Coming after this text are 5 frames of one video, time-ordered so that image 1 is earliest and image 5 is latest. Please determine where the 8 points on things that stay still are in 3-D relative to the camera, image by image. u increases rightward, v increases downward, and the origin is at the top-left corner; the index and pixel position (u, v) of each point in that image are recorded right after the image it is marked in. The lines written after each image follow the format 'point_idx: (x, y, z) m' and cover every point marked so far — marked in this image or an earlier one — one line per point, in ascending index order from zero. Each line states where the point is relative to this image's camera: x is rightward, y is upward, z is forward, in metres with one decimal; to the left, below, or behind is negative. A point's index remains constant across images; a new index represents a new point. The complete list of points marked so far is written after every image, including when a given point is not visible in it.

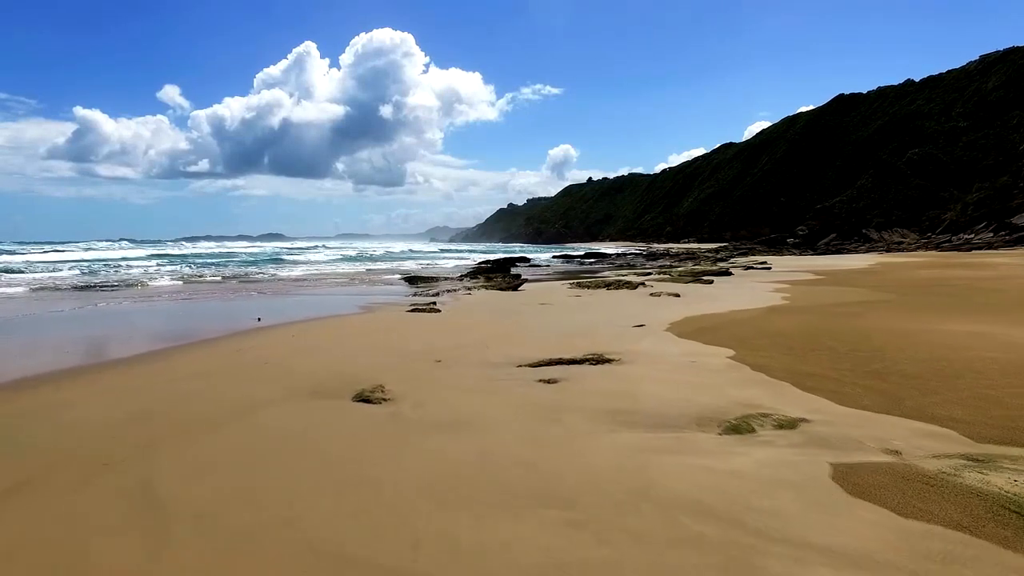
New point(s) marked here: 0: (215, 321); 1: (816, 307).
0: (-10.6, -0.9, +19.3) m
1: (+6.7, -0.4, +12.2) m
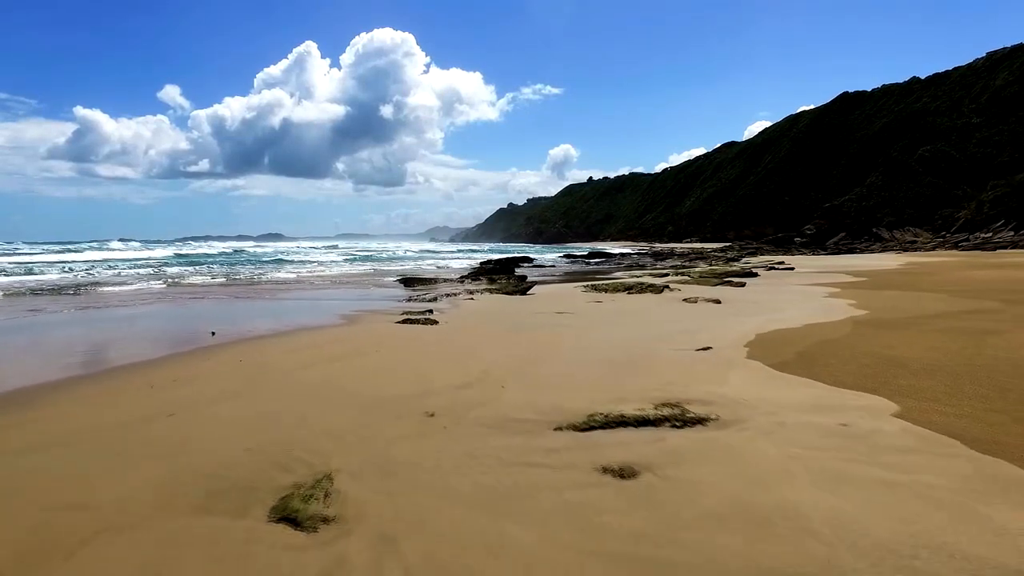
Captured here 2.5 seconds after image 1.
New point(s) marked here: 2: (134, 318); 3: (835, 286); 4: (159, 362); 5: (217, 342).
0: (-10.3, -1.0, +16.8) m
1: (+7.0, -0.6, +9.6) m
2: (-12.6, -0.9, +18.2) m
3: (+11.4, +0.1, +19.5) m
4: (-6.0, -1.2, +9.3) m
5: (-7.3, -1.3, +13.3) m
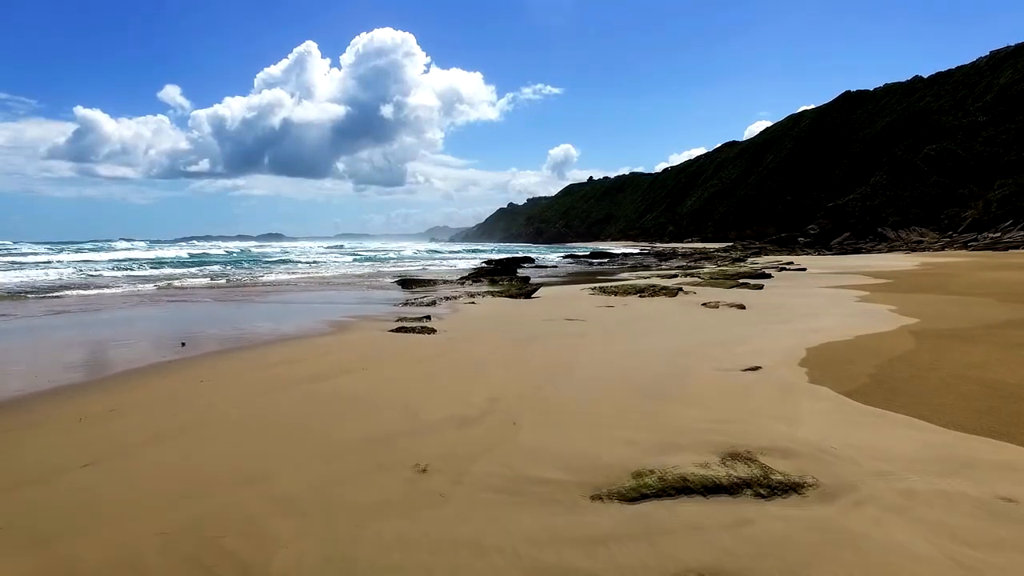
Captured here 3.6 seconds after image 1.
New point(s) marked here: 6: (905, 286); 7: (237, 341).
0: (-10.1, -1.1, +15.6) m
1: (+7.1, -0.6, +8.5) m
2: (-12.5, -1.0, +17.0) m
3: (+11.5, 0.0, +18.3) m
4: (-5.9, -1.3, +8.1) m
5: (-7.2, -1.4, +12.1) m
6: (+13.7, +0.1, +19.1) m
7: (-6.8, -1.2, +13.4) m
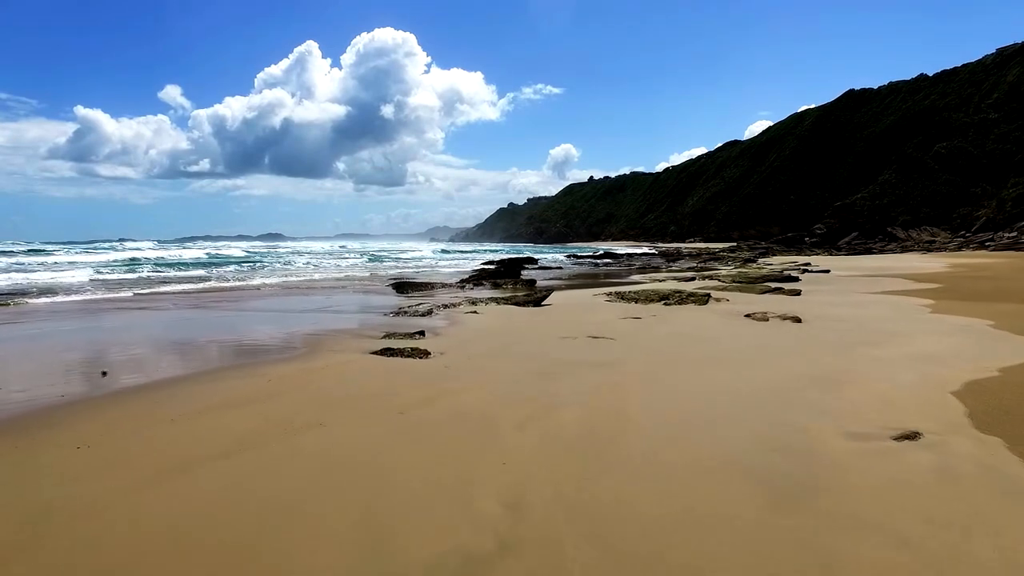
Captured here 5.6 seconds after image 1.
0: (-9.9, -1.3, +13.5) m
1: (+7.3, -0.8, +6.3) m
2: (-12.3, -1.2, +14.8) m
3: (+11.7, -0.2, +16.1) m
4: (-5.7, -1.5, +6.0) m
5: (-7.0, -1.5, +10.0) m
6: (+13.9, -0.1, +16.9) m
7: (-6.6, -1.4, +11.3) m
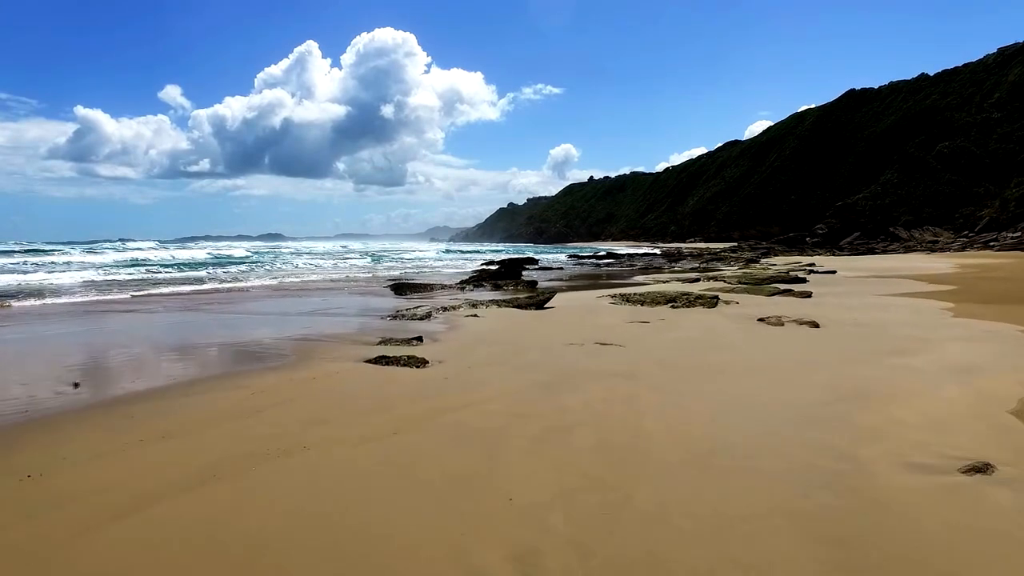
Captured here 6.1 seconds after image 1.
0: (-9.9, -1.4, +12.9) m
1: (+7.4, -0.9, +5.8) m
2: (-12.3, -1.3, +14.3) m
3: (+11.7, -0.3, +15.6) m
4: (-5.6, -1.6, +5.4) m
5: (-6.9, -1.6, +9.5) m
6: (+13.9, -0.2, +16.4) m
7: (-6.5, -1.4, +10.7) m
